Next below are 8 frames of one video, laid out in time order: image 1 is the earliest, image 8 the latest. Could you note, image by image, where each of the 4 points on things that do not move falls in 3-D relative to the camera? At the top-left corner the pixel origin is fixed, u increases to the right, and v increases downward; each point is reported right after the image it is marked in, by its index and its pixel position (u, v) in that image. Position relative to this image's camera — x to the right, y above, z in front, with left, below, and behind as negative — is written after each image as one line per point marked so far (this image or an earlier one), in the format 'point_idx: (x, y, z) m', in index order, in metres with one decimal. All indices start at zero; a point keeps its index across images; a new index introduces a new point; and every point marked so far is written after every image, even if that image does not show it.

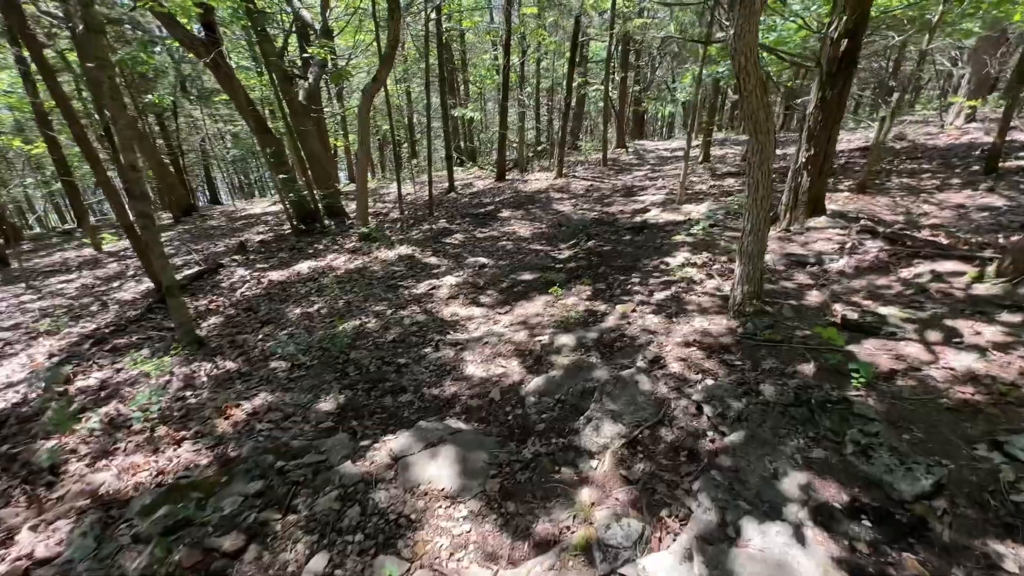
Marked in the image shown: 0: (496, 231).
0: (-0.4, +1.4, +10.7) m
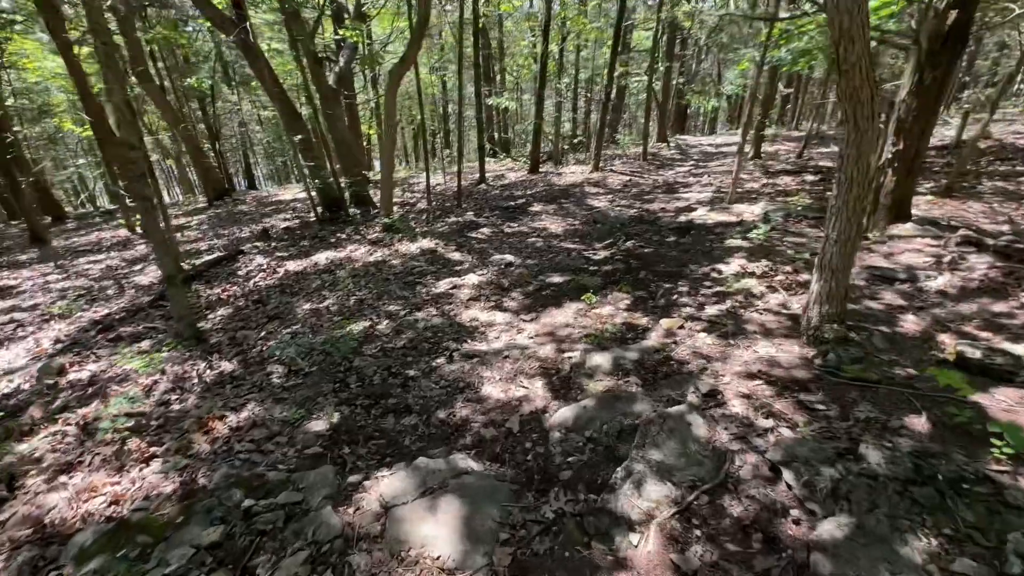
0: (+0.3, +1.4, +10.0) m
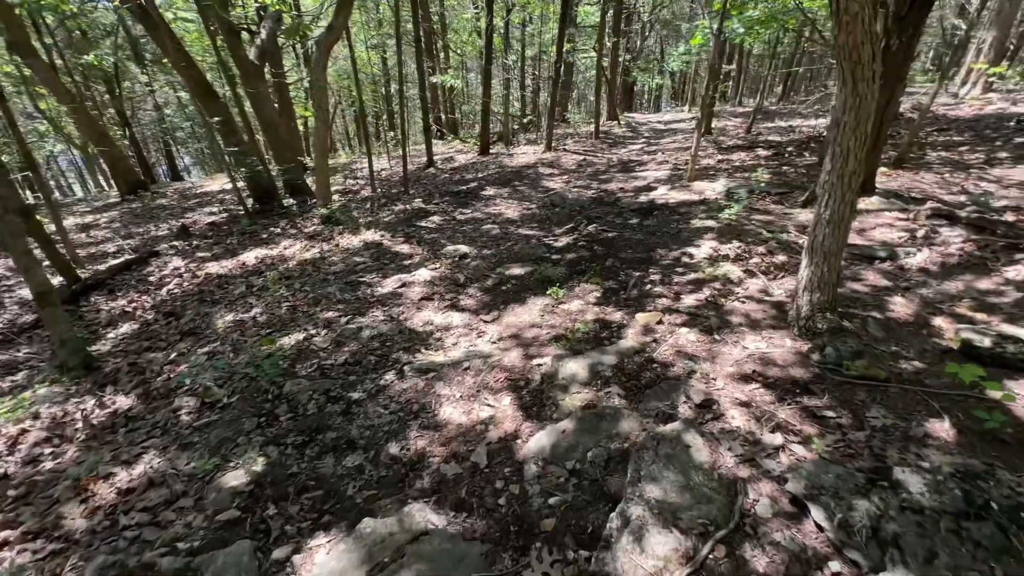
0: (-0.7, +1.6, +9.3) m
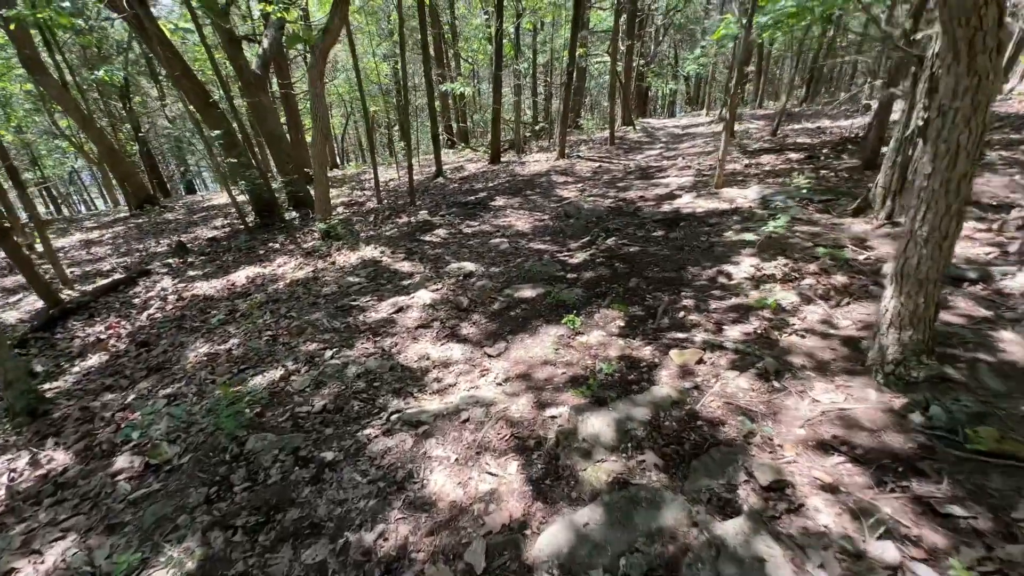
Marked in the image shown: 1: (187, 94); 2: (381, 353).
0: (-0.5, +1.2, +8.7) m
1: (-7.5, +4.5, +10.4) m
2: (-1.3, -0.6, +4.4) m
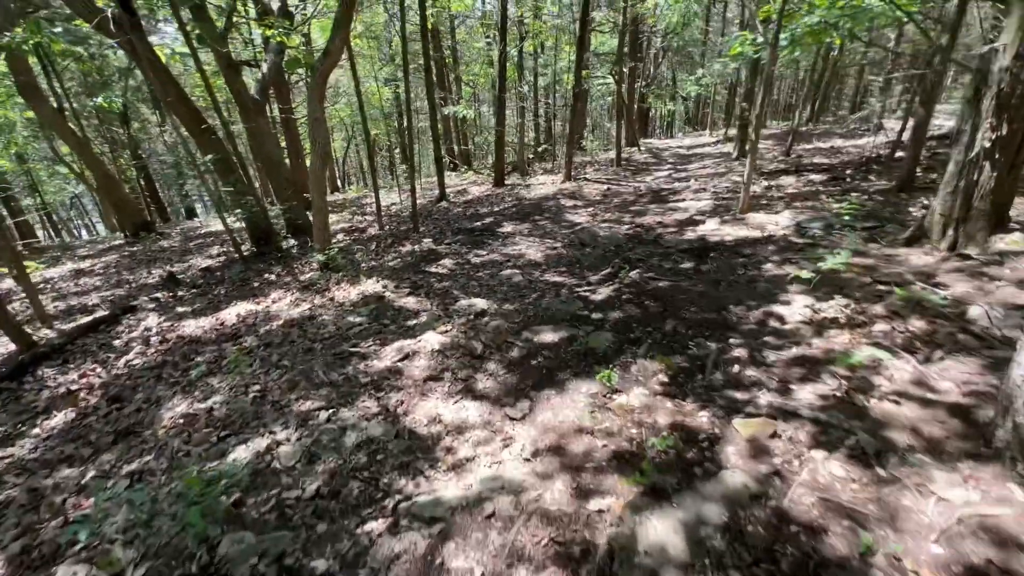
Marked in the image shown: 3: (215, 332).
0: (-0.3, +0.6, +8.1) m
1: (-7.3, +3.7, +10.0) m
2: (-1.1, -1.1, +3.8) m
3: (-4.0, -0.6, +6.1) m
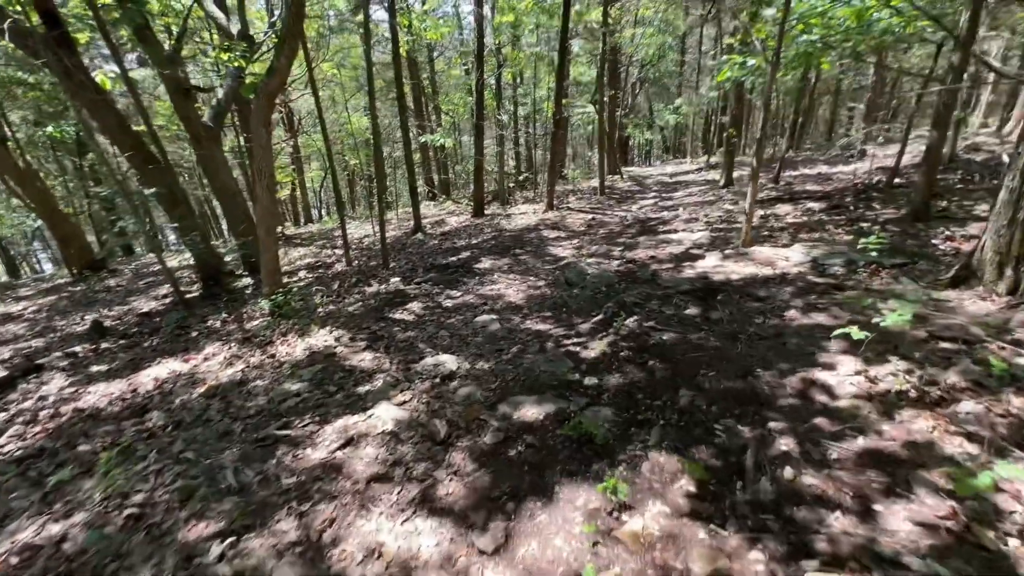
0: (-0.6, -0.1, +7.2) m
1: (-7.8, +2.8, +9.0) m
2: (-1.2, -1.5, +2.7) m
3: (-4.3, -1.3, +5.0) m
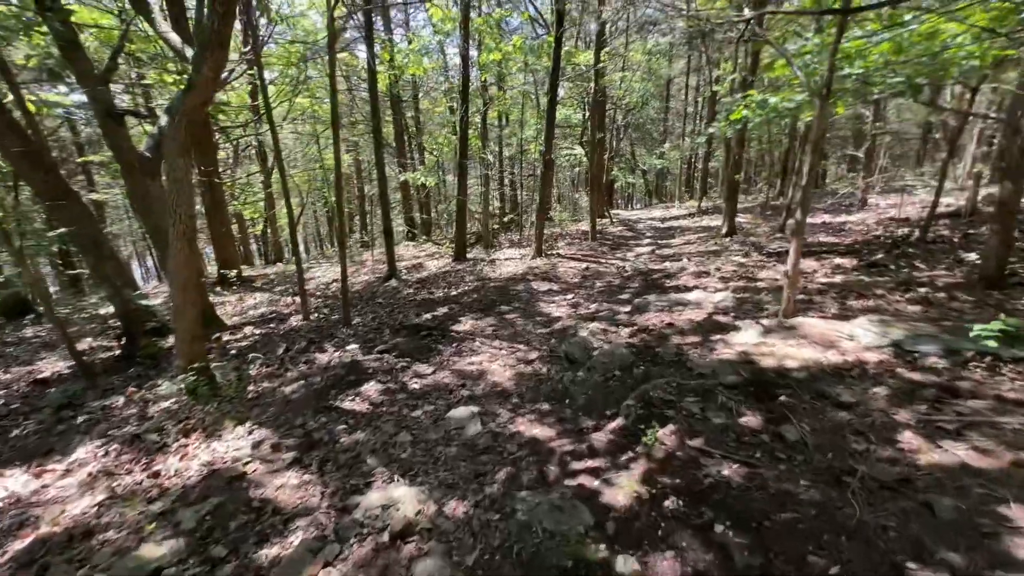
0: (-0.8, -1.1, +5.6) m
1: (-8.0, +1.8, +7.4) m
2: (-1.3, -2.1, +1.1) m
3: (-4.4, -2.0, +3.2) m
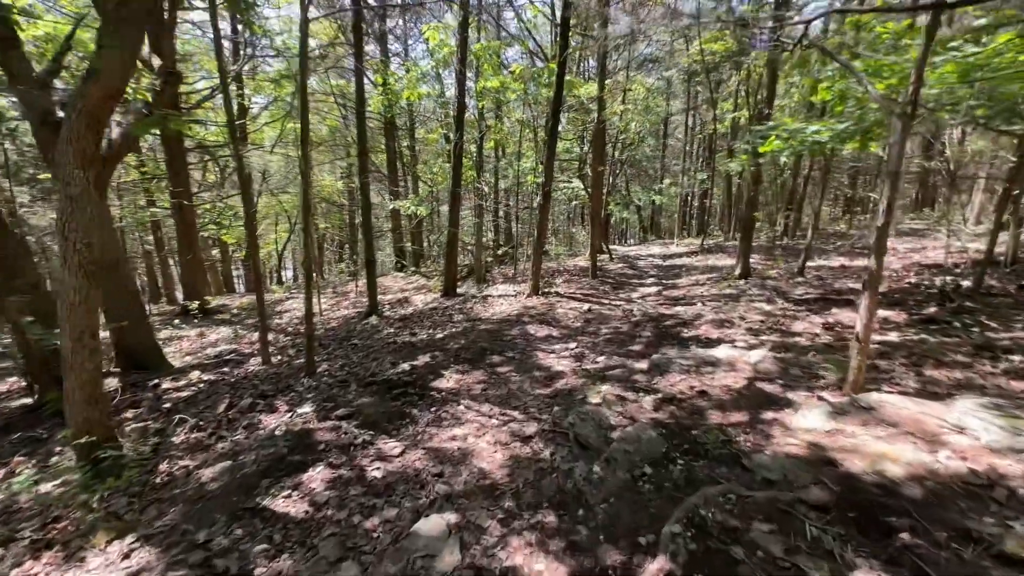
0: (-0.9, -1.6, +4.3) m
1: (-8.1, +1.3, +6.1) m
2: (-1.3, -2.3, -0.3) m
3: (-4.5, -2.3, +1.8) m
